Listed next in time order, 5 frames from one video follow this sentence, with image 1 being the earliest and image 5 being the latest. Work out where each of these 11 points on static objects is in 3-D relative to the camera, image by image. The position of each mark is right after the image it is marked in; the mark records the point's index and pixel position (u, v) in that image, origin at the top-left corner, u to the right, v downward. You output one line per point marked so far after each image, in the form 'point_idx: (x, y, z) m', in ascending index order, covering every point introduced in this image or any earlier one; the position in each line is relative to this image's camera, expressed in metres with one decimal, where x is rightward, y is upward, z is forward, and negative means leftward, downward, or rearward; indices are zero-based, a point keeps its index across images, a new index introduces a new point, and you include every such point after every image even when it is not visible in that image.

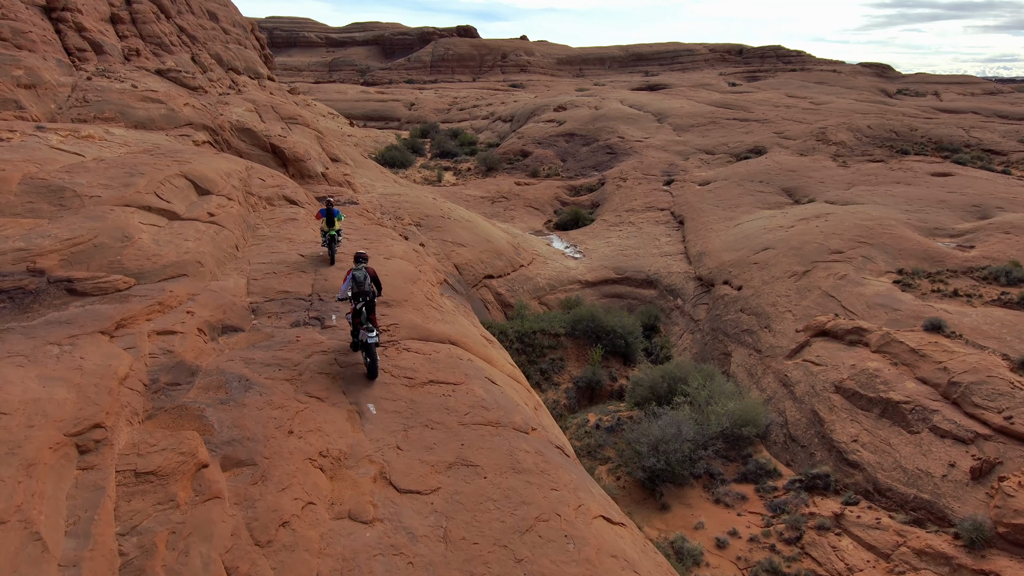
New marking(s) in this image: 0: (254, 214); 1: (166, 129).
0: (-2.9, +0.7, +7.7) m
1: (-5.8, +2.7, +11.8) m
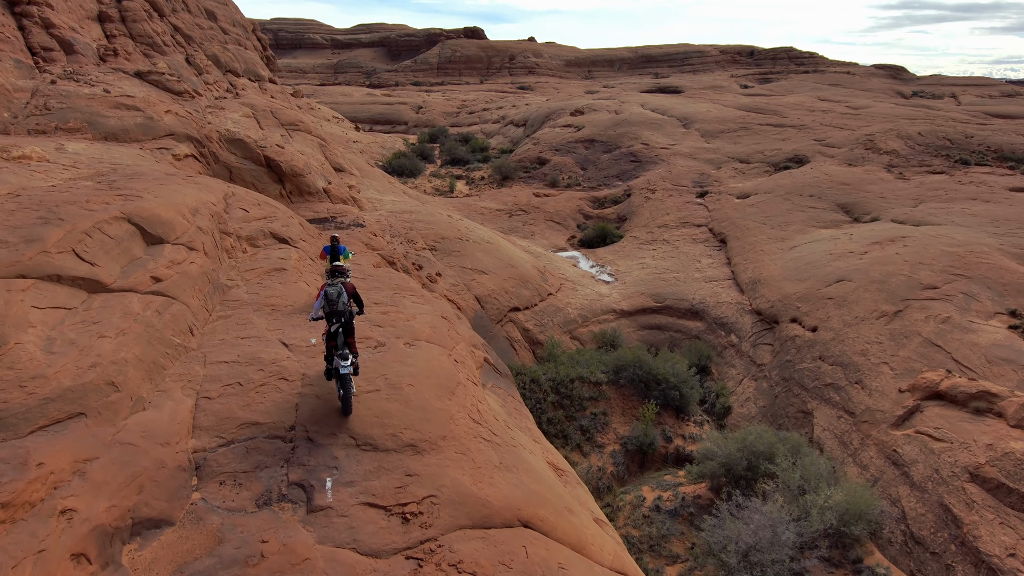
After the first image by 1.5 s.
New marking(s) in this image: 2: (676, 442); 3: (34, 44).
0: (-2.4, +0.2, +6.1) m
1: (-5.3, +2.1, +10.1) m
2: (+2.1, -2.0, +9.1) m
3: (-7.5, +3.8, +11.0) m
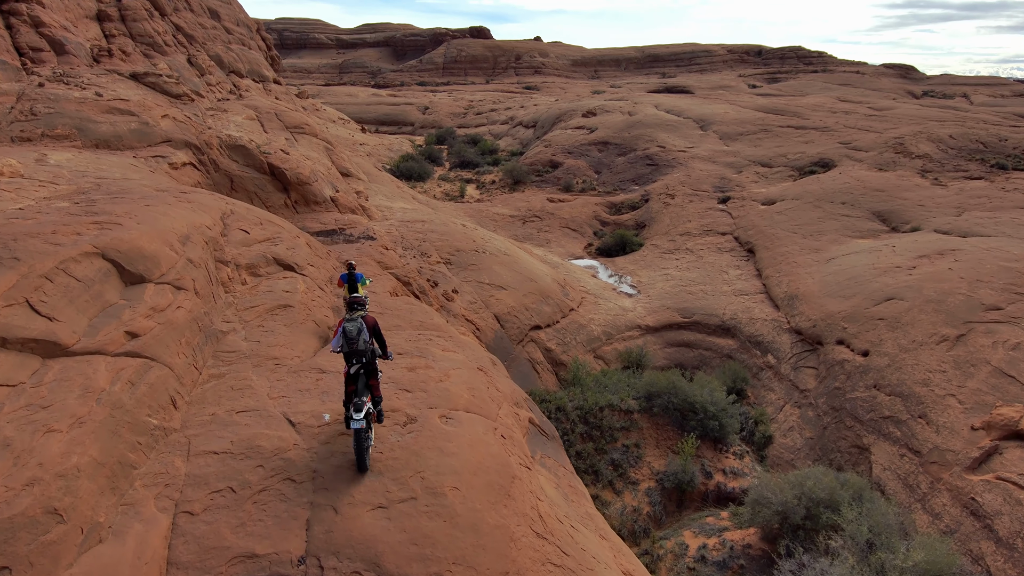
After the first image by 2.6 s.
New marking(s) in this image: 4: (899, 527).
0: (-2.2, -0.1, +5.3) m
1: (-5.0, +1.9, +9.4) m
2: (+2.4, -2.2, +8.4) m
3: (-7.1, +3.6, +10.3) m
4: (+3.5, -2.2, +6.4) m
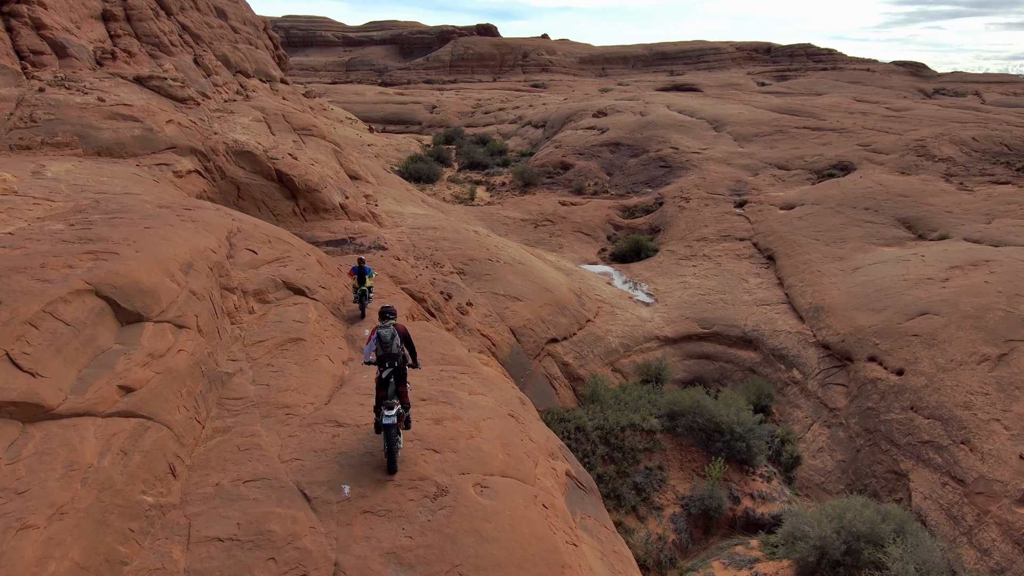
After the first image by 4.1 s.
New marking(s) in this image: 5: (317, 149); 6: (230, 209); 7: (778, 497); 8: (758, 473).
0: (-2.0, -0.2, +5.0) m
1: (-4.8, +1.7, +9.1) m
2: (+2.6, -2.4, +8.0) m
3: (-6.9, +3.4, +10.0) m
4: (+3.7, -2.4, +6.0) m
5: (-4.1, +2.9, +14.8) m
6: (-2.7, +0.7, +6.7) m
7: (+3.0, -2.4, +8.1) m
8: (+2.9, -2.2, +8.5) m
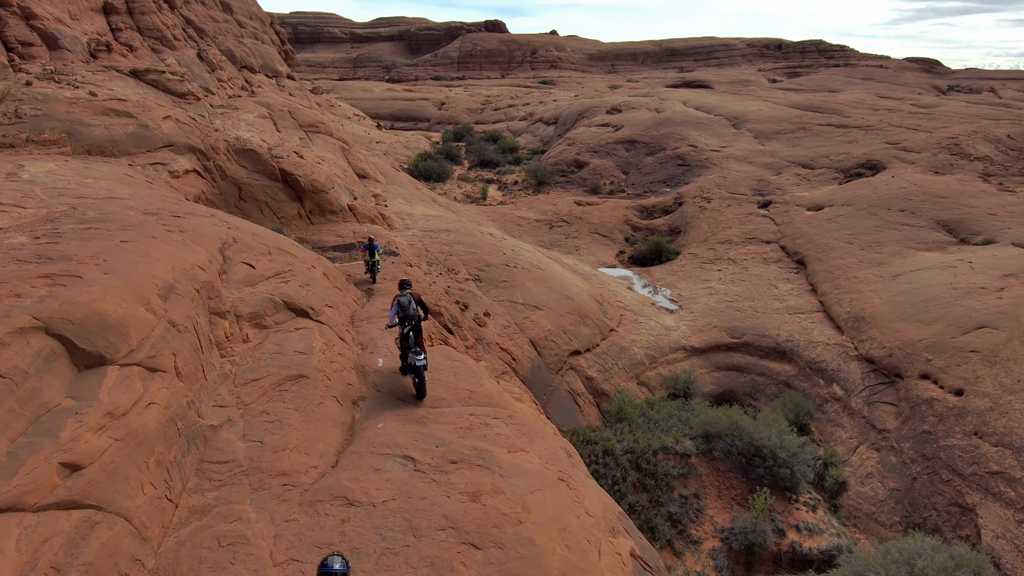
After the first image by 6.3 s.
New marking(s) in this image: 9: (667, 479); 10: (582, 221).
0: (-1.8, -0.4, +4.3) m
1: (-4.5, +1.6, +8.4) m
2: (+2.9, -2.6, +7.3) m
3: (-6.6, +3.3, +9.3) m
4: (+4.0, -2.5, +5.3) m
5: (-3.8, +2.8, +14.1) m
6: (-2.5, +0.6, +6.1) m
7: (+3.3, -2.5, +7.4) m
8: (+3.2, -2.4, +7.8) m
9: (+1.7, -2.1, +7.7) m
10: (+1.7, +1.6, +17.4) m
